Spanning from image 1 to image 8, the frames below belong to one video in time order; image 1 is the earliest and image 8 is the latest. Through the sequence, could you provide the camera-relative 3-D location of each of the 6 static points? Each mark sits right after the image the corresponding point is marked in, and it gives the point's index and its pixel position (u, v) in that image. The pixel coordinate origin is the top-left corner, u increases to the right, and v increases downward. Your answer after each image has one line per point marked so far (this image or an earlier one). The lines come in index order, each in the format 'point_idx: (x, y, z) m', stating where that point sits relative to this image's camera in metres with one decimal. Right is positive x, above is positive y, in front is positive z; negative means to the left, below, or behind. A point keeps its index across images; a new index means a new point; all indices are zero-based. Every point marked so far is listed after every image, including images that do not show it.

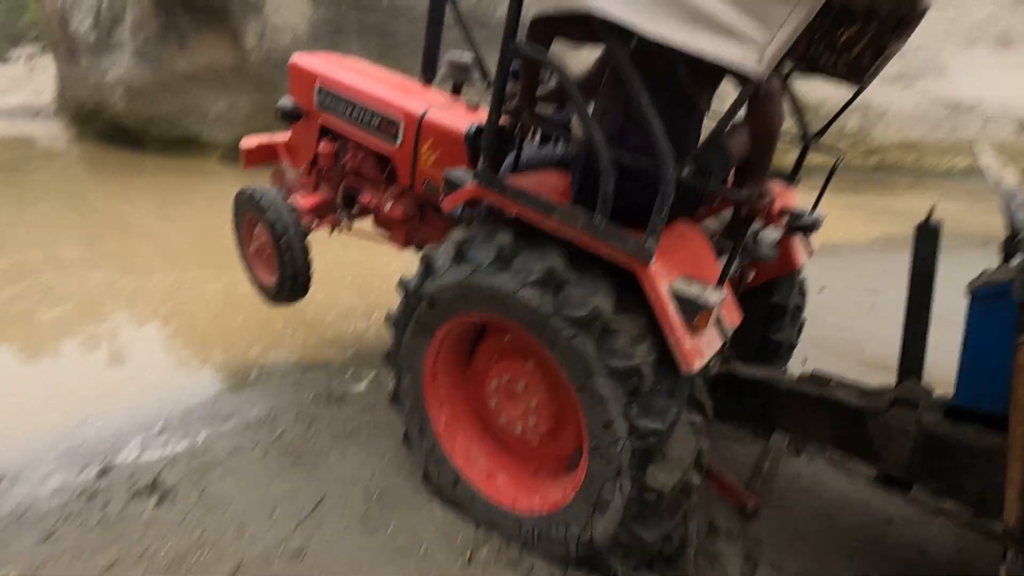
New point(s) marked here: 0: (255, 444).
0: (-1.2, -0.7, +2.4) m
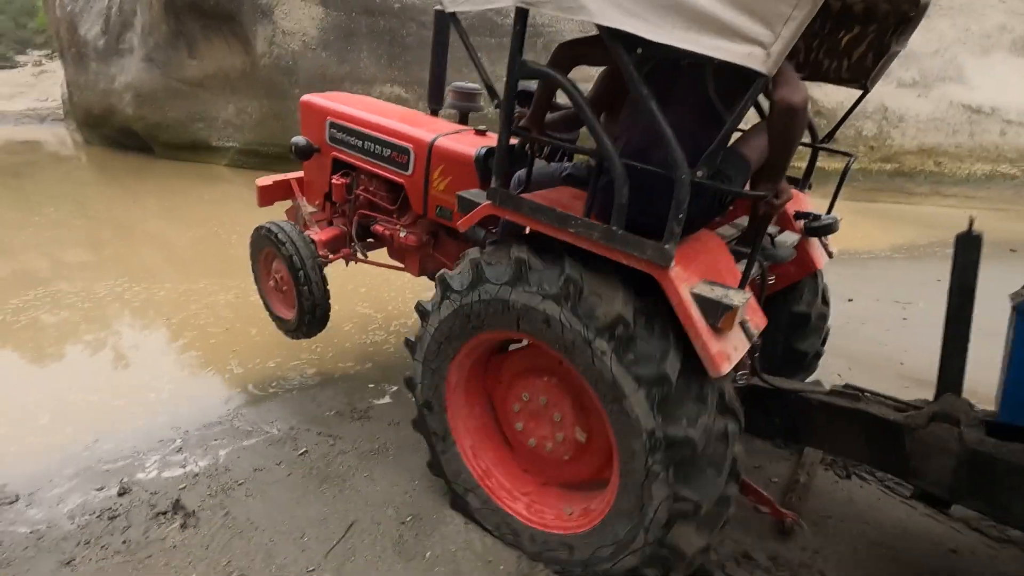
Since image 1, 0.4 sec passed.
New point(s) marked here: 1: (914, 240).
0: (-1.0, -0.8, +2.3) m
1: (+4.3, +0.5, +5.7) m
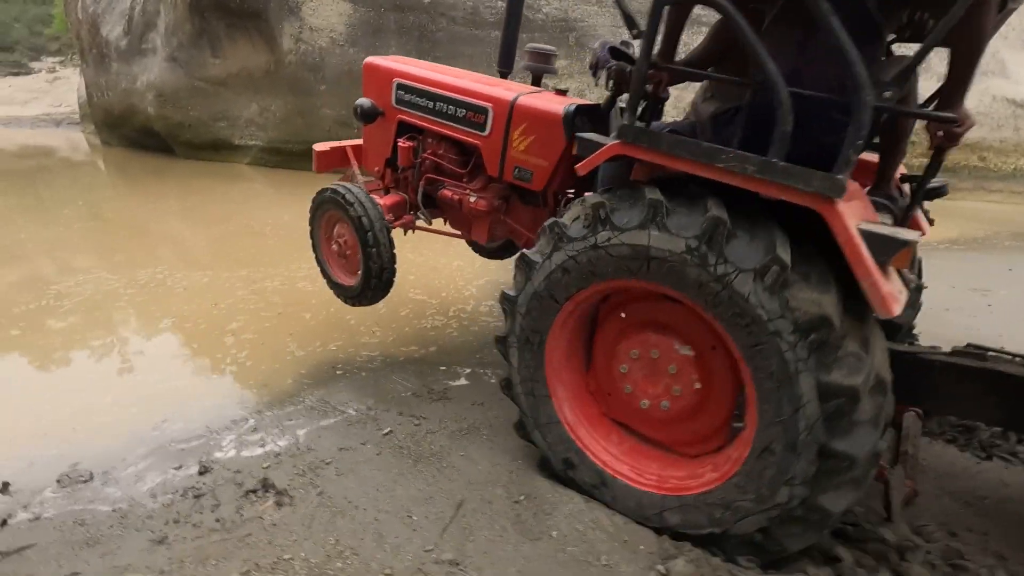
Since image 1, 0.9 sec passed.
0: (-0.6, -0.6, +2.2) m
1: (+4.7, +0.6, +5.5) m
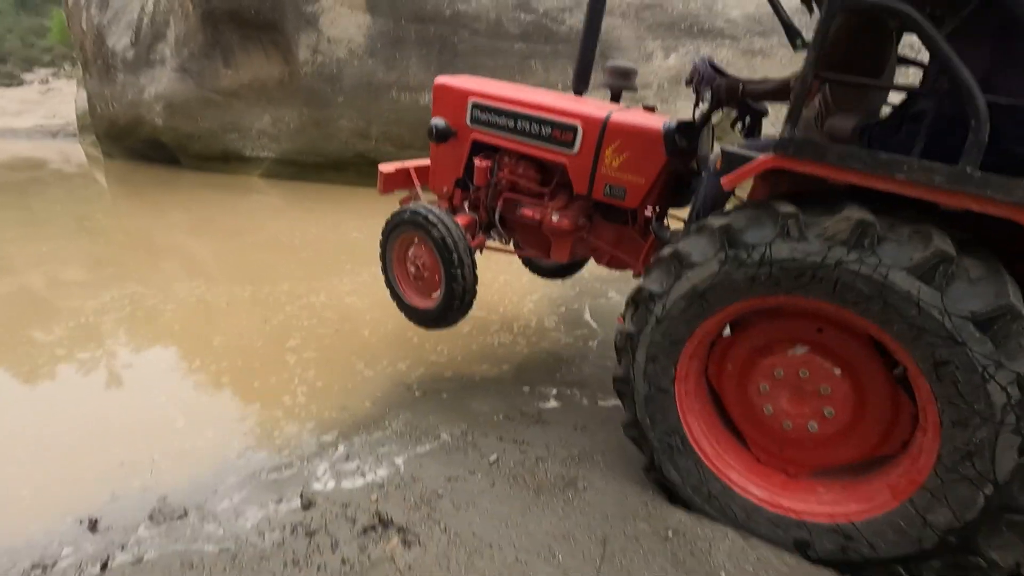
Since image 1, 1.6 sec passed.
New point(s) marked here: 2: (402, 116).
0: (-0.1, -0.7, +2.1) m
1: (+5.1, +0.4, +5.5) m
2: (-1.9, +2.8, +8.6) m
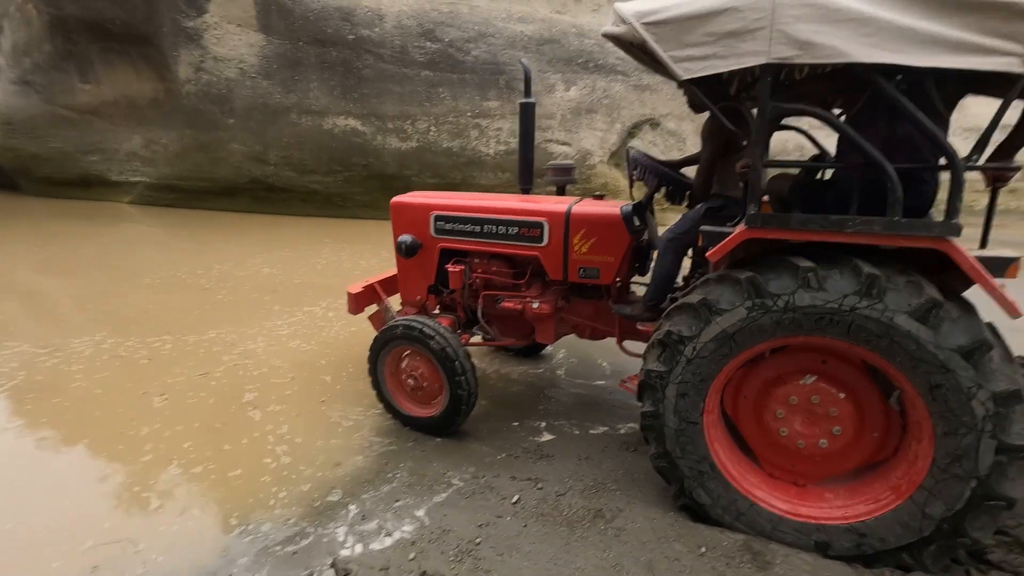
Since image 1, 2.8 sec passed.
0: (0.0, -0.9, +2.1) m
1: (+4.3, +0.4, +6.6) m
2: (-3.3, +2.3, +8.3) m
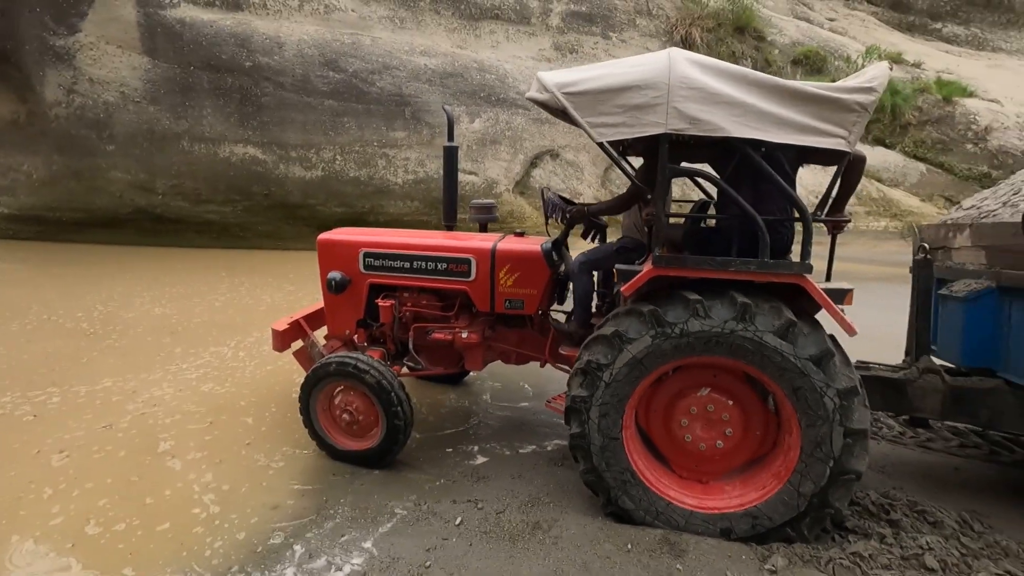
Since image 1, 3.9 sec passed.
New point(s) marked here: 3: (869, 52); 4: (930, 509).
0: (-0.3, -1.1, +2.3) m
1: (+3.2, +0.2, +7.5) m
2: (-4.7, +1.8, +7.8) m
3: (+7.4, +4.9, +11.1) m
4: (+1.8, -0.9, +2.3) m
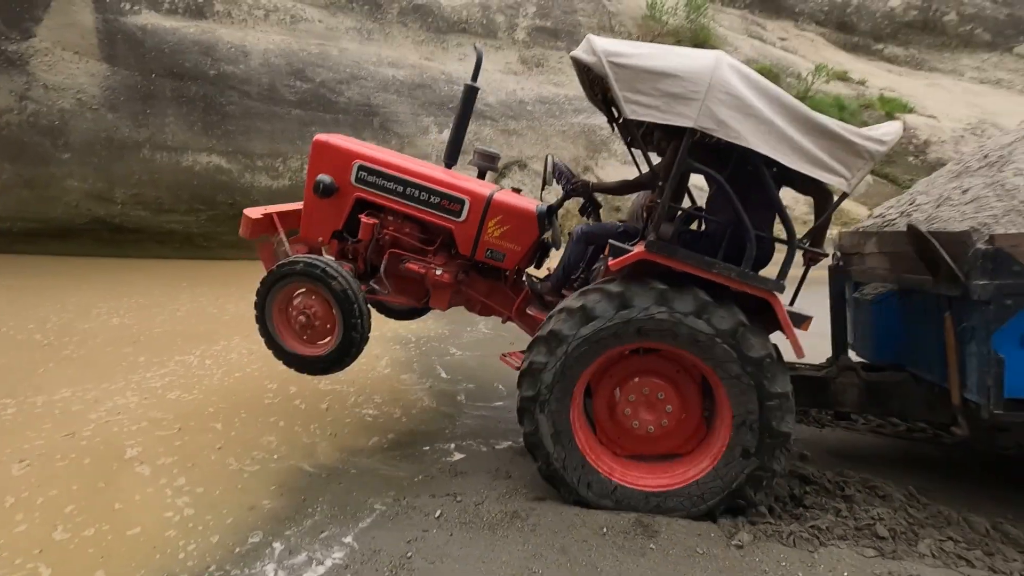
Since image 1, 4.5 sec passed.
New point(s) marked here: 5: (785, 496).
0: (-0.4, -1.0, +2.3) m
1: (+2.7, +0.1, +7.8) m
2: (-5.1, +1.6, +7.7) m
3: (+6.7, +4.8, +11.8) m
4: (+1.7, -0.9, +2.5) m
5: (+1.2, -0.9, +2.4) m
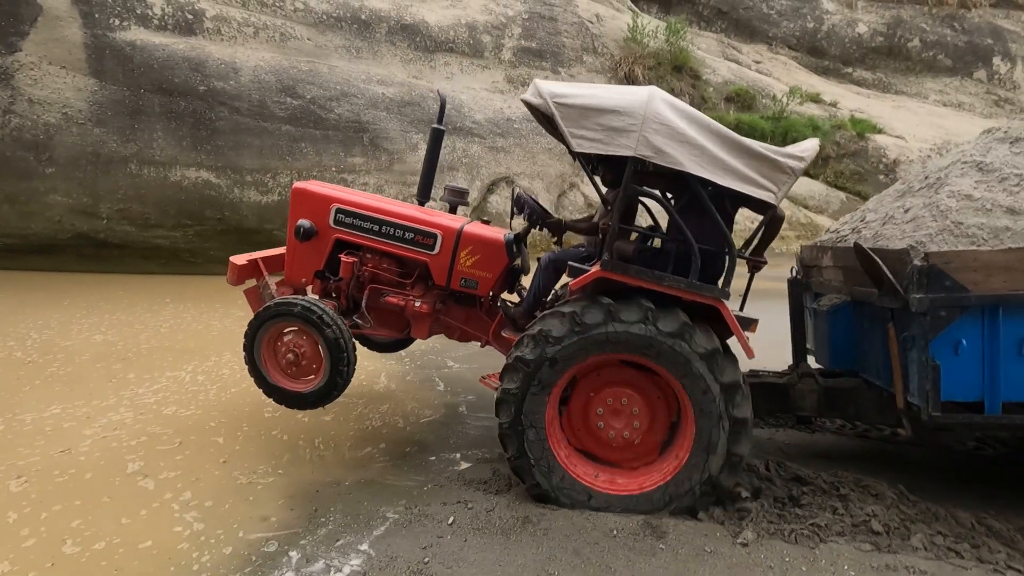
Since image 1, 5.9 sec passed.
0: (-0.3, -1.1, +2.4) m
1: (+2.6, -0.1, +7.9) m
2: (-5.3, +1.4, +7.6) m
3: (+6.4, +4.5, +12.2) m
4: (+1.7, -1.0, +2.6) m
5: (+1.3, -1.0, +2.5) m
